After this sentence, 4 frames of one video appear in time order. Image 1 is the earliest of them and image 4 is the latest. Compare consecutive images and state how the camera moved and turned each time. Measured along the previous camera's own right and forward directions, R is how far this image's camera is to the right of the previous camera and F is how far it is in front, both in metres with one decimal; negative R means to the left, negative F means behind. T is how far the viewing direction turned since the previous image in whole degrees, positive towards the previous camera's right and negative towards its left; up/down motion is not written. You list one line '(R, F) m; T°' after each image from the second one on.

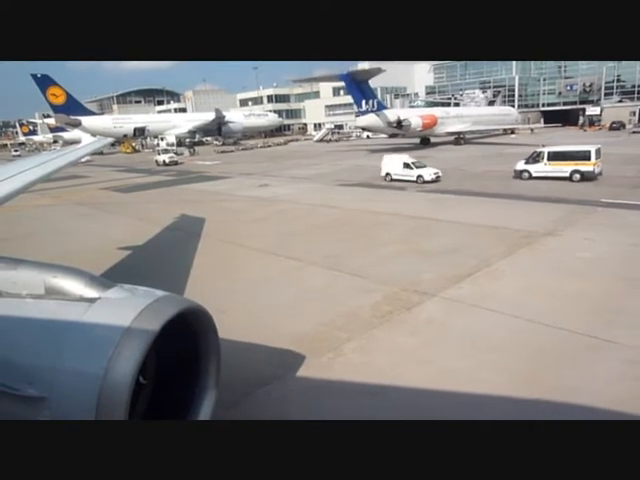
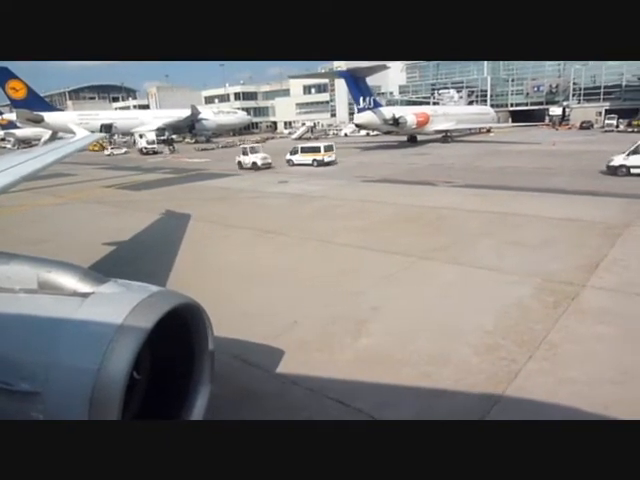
(-2.1, +0.2) m; +5°
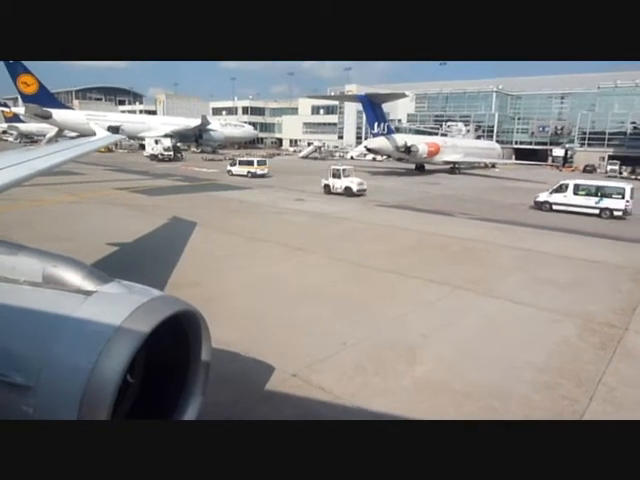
(-0.6, 0.0) m; +1°
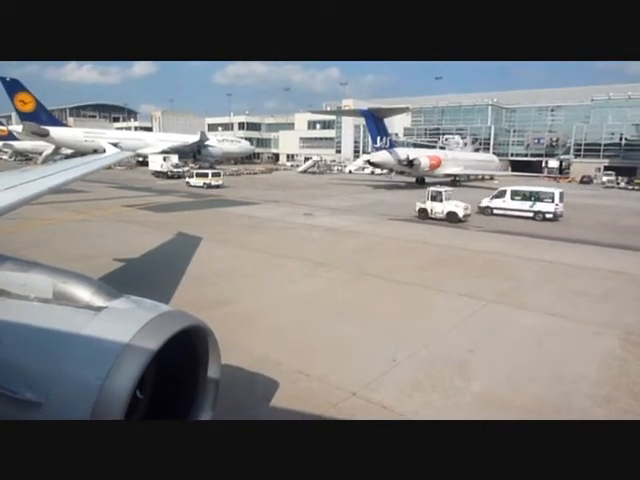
(-0.5, 0.0) m; +1°
